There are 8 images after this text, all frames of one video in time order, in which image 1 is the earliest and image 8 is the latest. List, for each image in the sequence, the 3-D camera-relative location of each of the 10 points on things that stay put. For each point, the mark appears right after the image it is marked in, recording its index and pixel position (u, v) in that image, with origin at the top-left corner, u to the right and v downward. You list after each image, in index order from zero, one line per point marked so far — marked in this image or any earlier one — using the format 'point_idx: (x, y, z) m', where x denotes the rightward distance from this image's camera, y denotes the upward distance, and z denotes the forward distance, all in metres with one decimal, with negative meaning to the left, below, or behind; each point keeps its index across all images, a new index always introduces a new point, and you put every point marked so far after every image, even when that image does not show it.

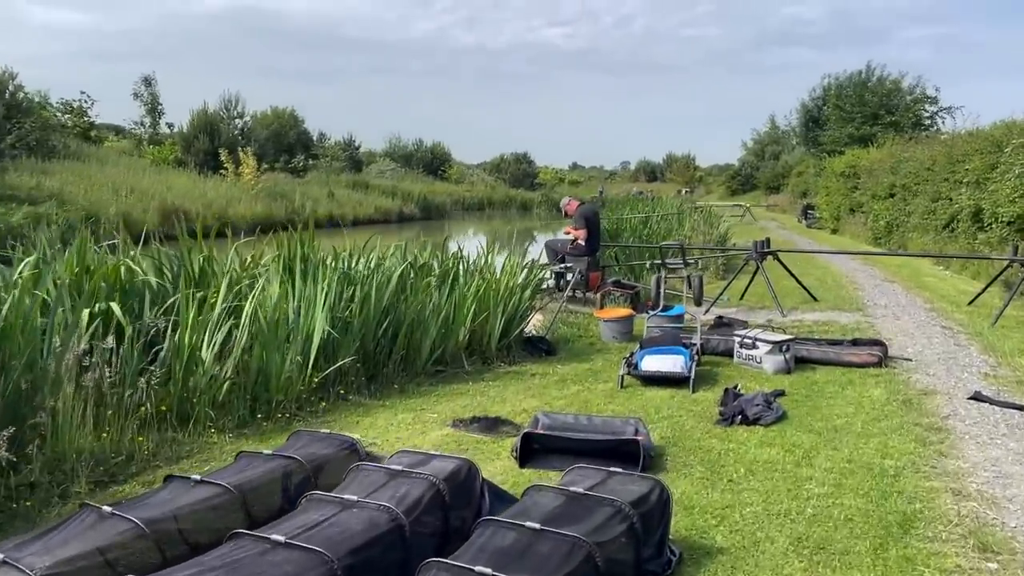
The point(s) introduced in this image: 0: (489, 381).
0: (-0.2, -0.7, +6.5) m
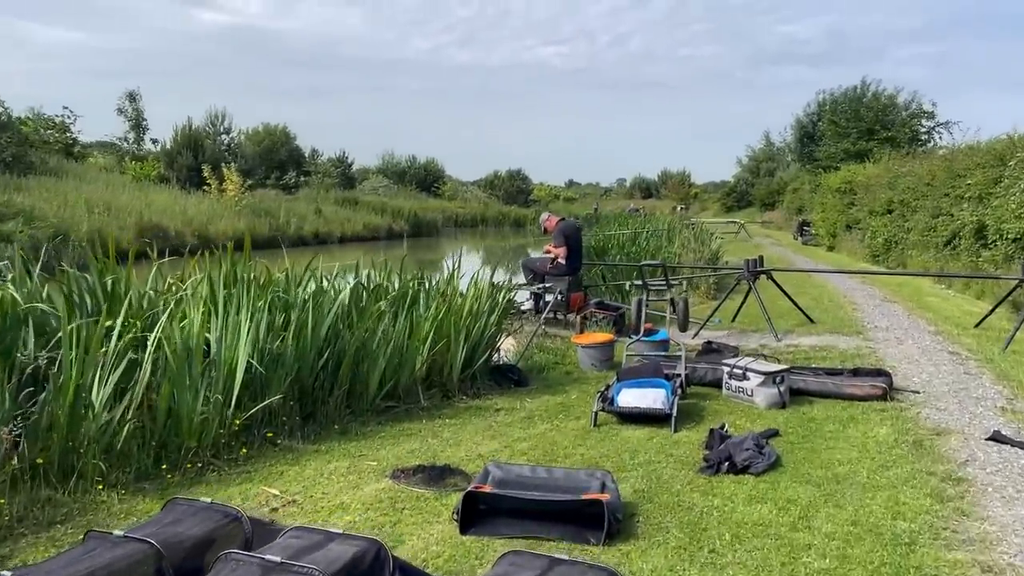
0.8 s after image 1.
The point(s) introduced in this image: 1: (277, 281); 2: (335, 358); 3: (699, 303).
0: (-0.4, -0.9, +5.7) m
1: (-1.6, +0.1, +5.6) m
2: (-1.2, -0.5, +5.5) m
3: (+2.8, -0.2, +12.4) m
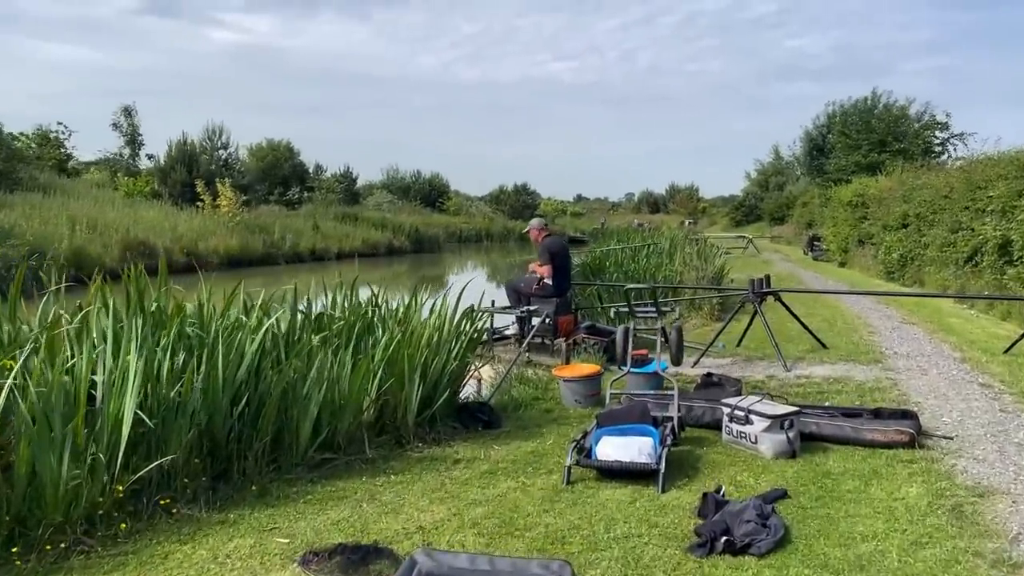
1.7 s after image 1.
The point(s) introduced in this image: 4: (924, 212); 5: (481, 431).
0: (-0.7, -1.1, +4.8) m
1: (-1.8, -0.1, +4.8) m
2: (-1.4, -0.6, +4.6) m
3: (+2.6, -0.5, +11.4) m
4: (+8.6, +1.6, +17.5) m
5: (-0.2, -1.0, +5.9) m
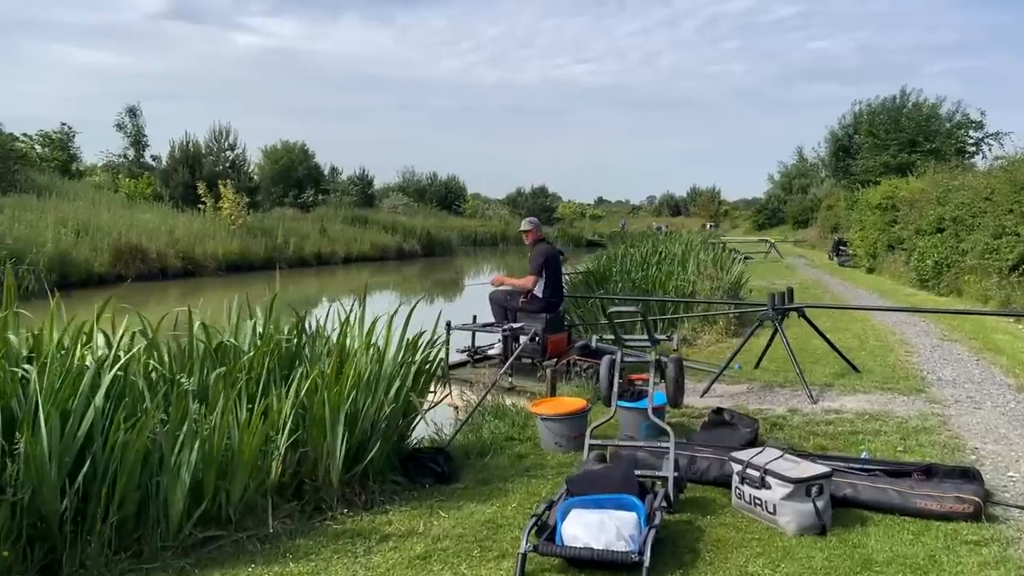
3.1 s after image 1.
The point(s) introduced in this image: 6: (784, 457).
0: (-1.0, -1.2, +3.7) m
1: (-2.1, -0.2, +3.6) m
2: (-1.7, -0.8, +3.5) m
3: (+2.5, -0.7, +10.2) m
4: (+8.6, +1.4, +16.1) m
5: (-0.5, -1.1, +4.8) m
6: (+1.4, -0.9, +4.4) m
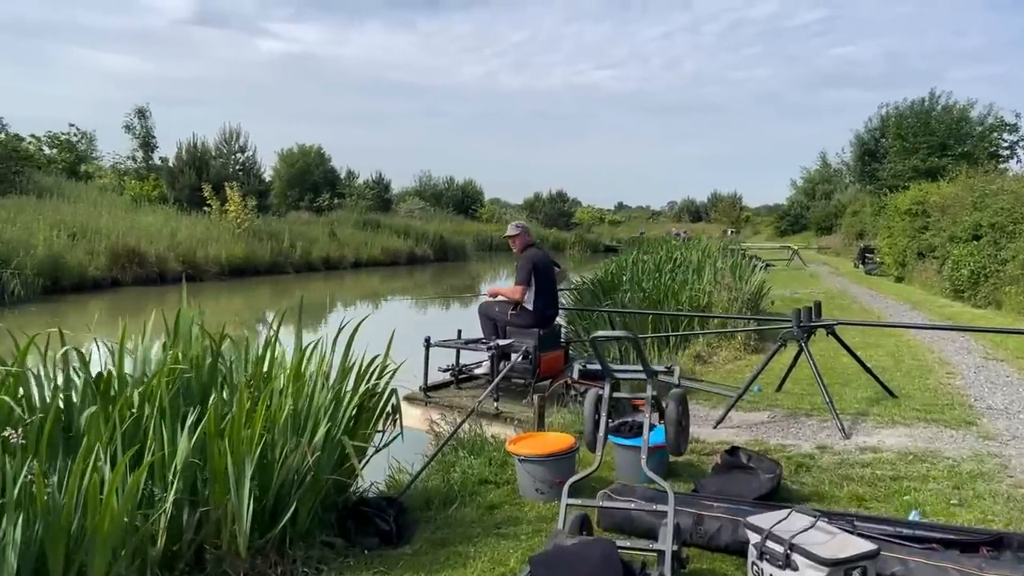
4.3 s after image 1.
0: (-1.2, -1.3, +2.8) m
1: (-2.3, -0.3, +2.8) m
2: (-1.9, -0.8, +2.6) m
3: (+2.4, -0.8, +9.2) m
4: (+8.7, +1.2, +14.9) m
5: (-0.6, -1.2, +3.9) m
6: (+1.2, -1.0, +3.4) m
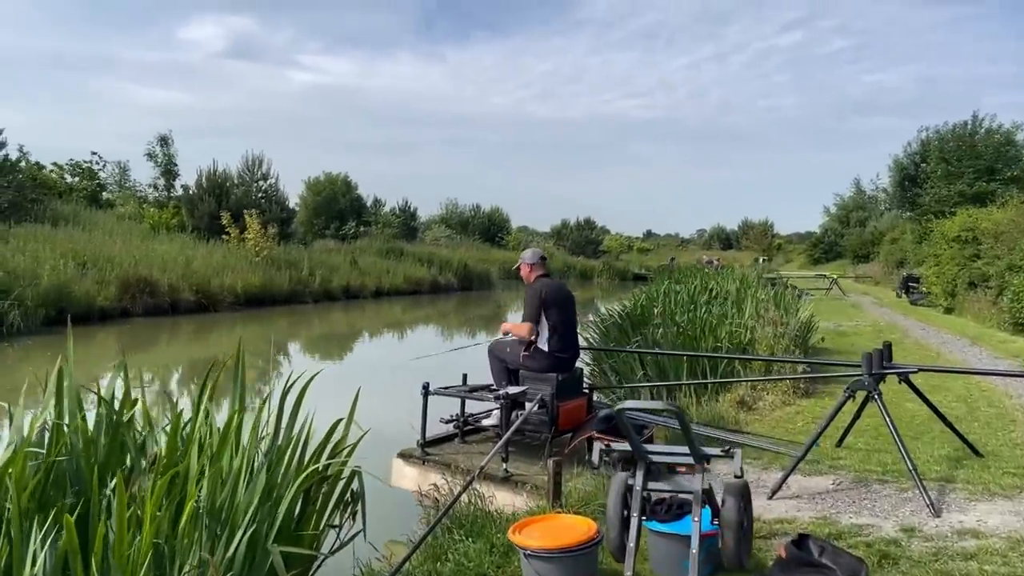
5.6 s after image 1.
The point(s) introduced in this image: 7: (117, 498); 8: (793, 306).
0: (-1.2, -1.4, +1.7) m
1: (-2.3, -0.4, +1.8) m
2: (-2.0, -0.9, +1.6) m
3: (+2.6, -1.2, +8.1) m
4: (+9.1, +0.6, +13.6) m
5: (-0.7, -1.4, +2.8) m
6: (+1.2, -1.1, +2.3) m
7: (-1.1, -0.6, +2.3) m
8: (+3.8, -0.2, +11.2) m
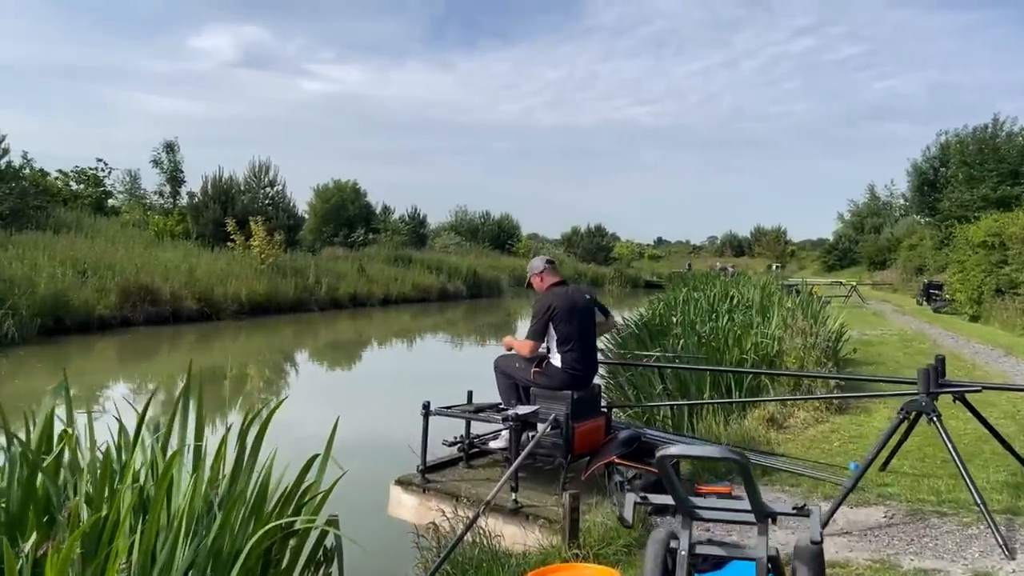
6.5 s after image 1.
0: (-1.2, -1.4, +1.2) m
1: (-2.3, -0.5, +1.2) m
2: (-1.9, -1.0, +1.0) m
3: (+2.7, -1.2, +7.4) m
4: (+9.2, +0.5, +13.0) m
5: (-0.6, -1.4, +2.2) m
6: (+1.2, -1.1, +1.7) m
7: (-1.1, -0.6, +1.8) m
8: (+3.9, -0.3, +10.6) m
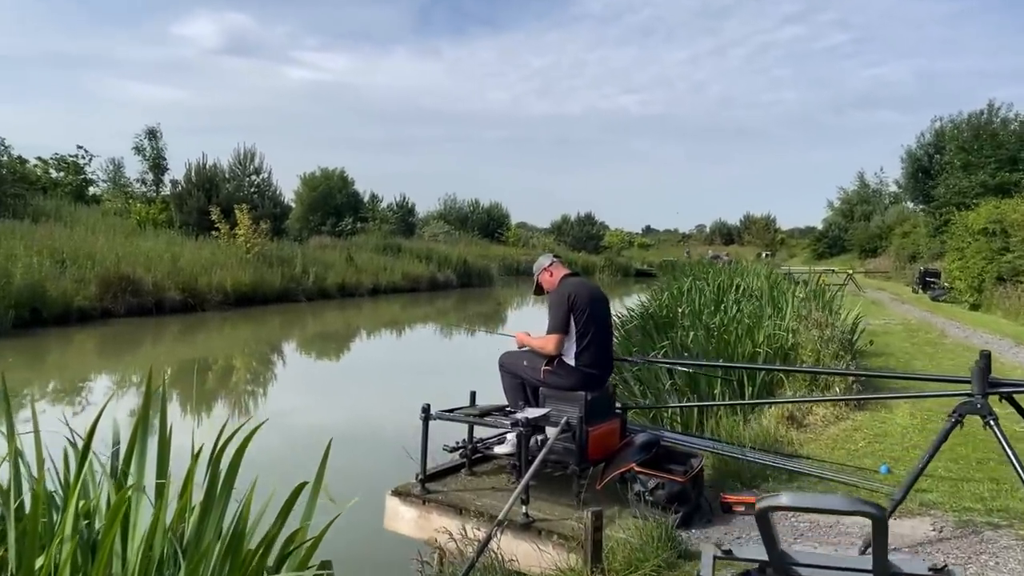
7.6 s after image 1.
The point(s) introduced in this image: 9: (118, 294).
0: (-1.1, -1.4, +0.7) m
1: (-2.2, -0.5, +0.7) m
2: (-1.8, -1.0, +0.5) m
3: (+2.7, -1.1, +7.0) m
4: (+9.2, +0.7, +12.6) m
5: (-0.5, -1.4, +1.7) m
6: (+1.3, -1.1, +1.3) m
7: (-1.0, -0.6, +1.3) m
8: (+3.9, -0.2, +10.1) m
9: (-9.1, -0.1, +19.5) m
